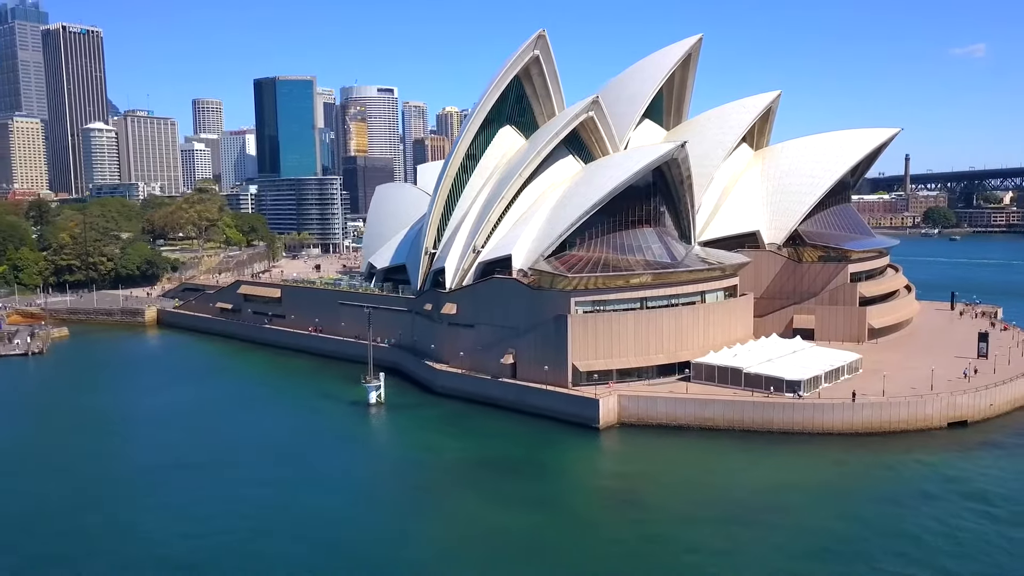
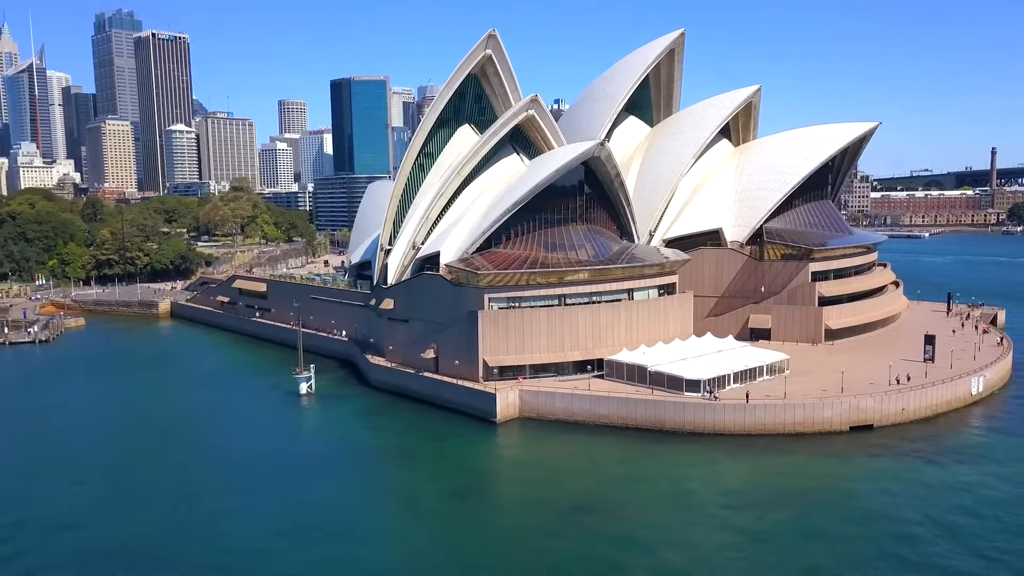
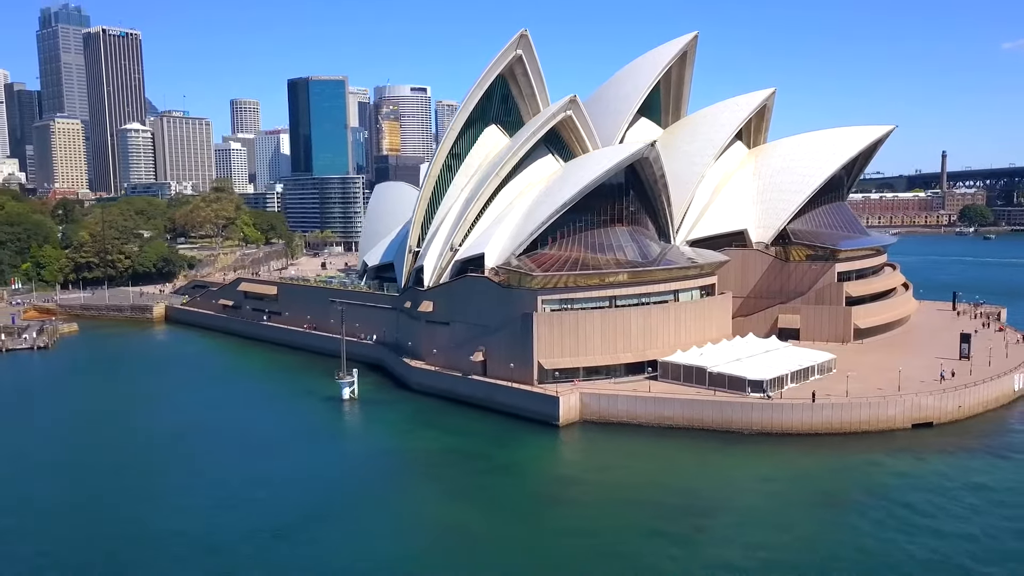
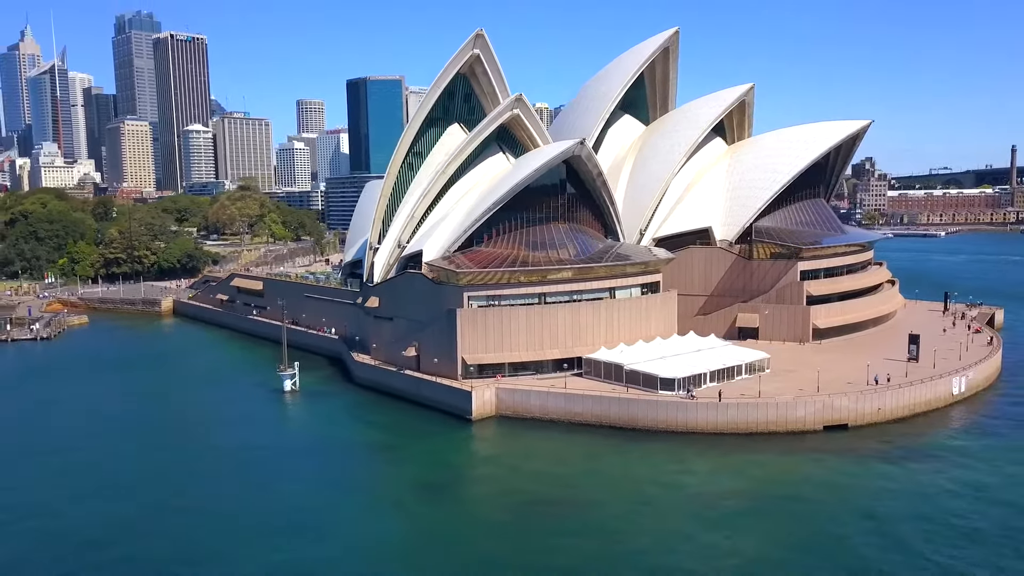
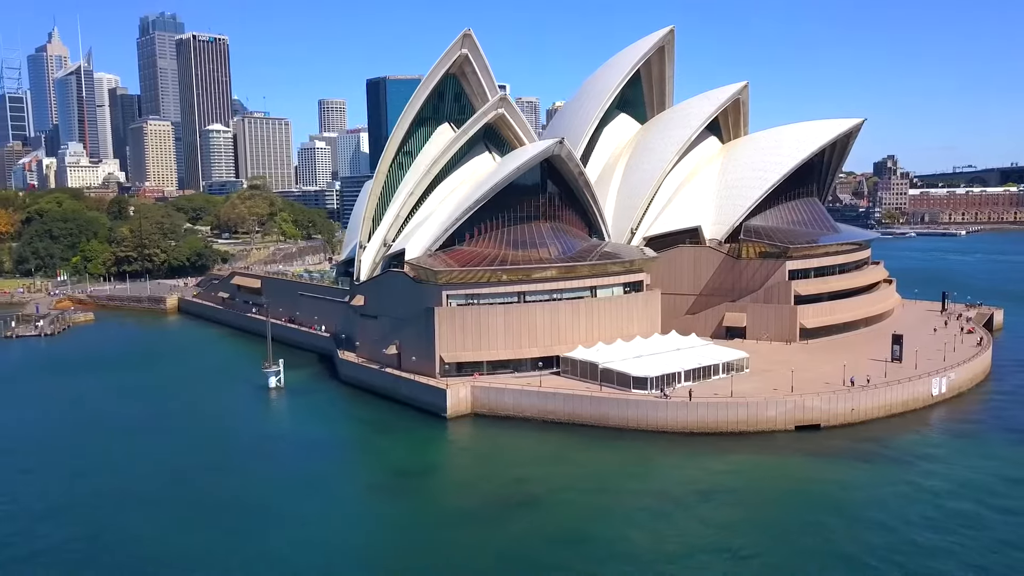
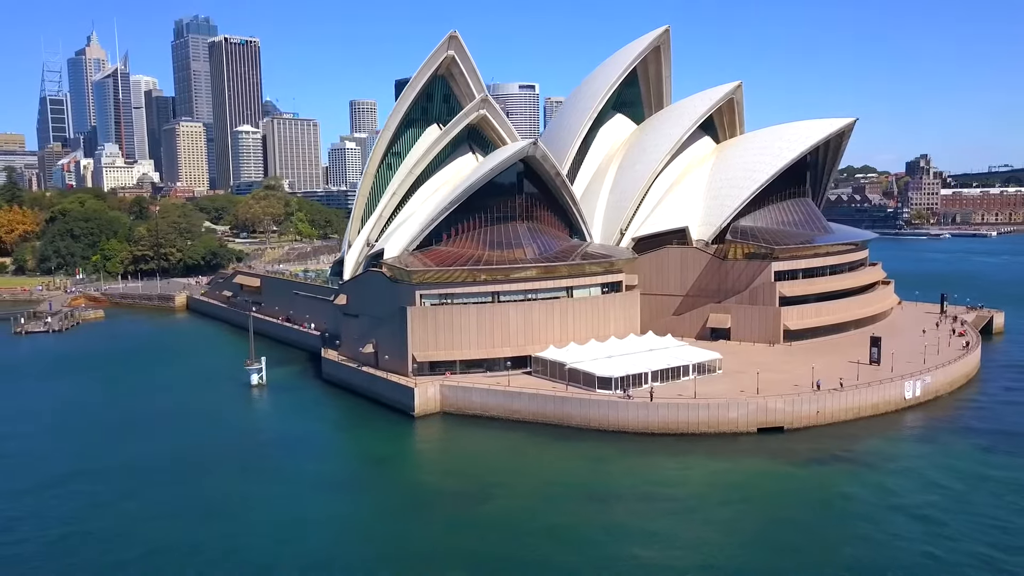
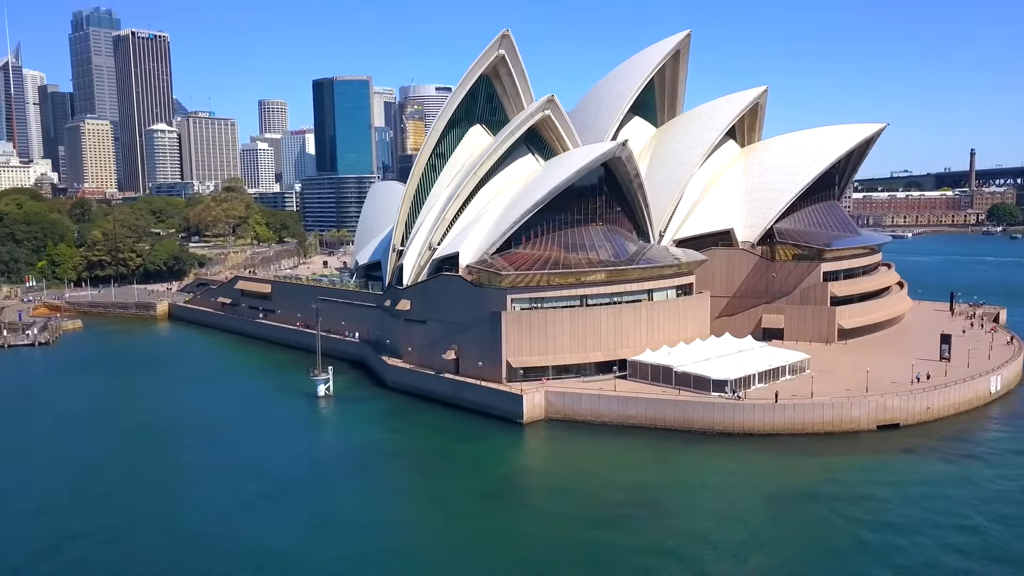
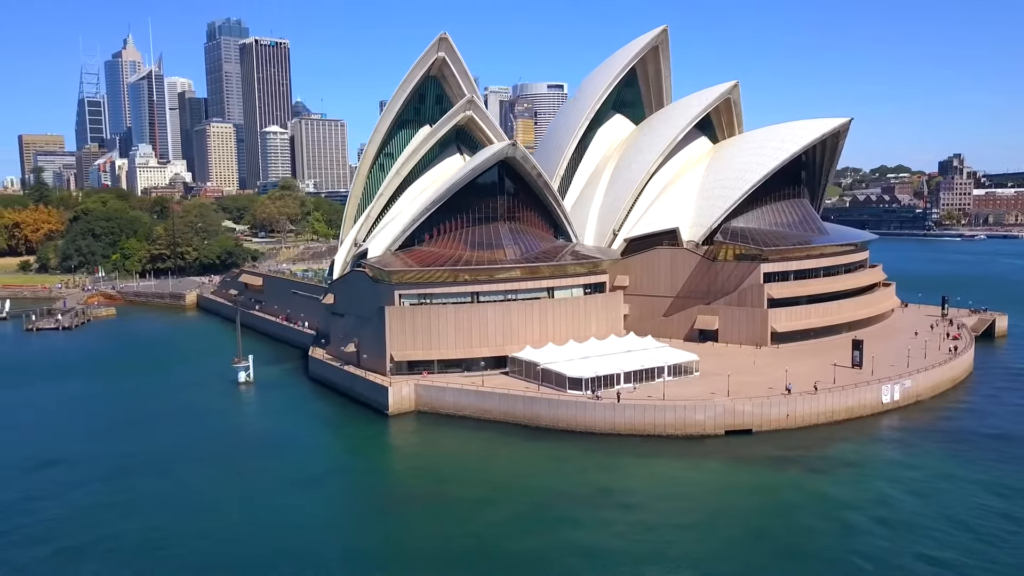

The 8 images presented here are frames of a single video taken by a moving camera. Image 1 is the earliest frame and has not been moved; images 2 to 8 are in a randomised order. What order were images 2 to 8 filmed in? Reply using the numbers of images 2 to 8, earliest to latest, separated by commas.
3, 7, 2, 4, 5, 6, 8
